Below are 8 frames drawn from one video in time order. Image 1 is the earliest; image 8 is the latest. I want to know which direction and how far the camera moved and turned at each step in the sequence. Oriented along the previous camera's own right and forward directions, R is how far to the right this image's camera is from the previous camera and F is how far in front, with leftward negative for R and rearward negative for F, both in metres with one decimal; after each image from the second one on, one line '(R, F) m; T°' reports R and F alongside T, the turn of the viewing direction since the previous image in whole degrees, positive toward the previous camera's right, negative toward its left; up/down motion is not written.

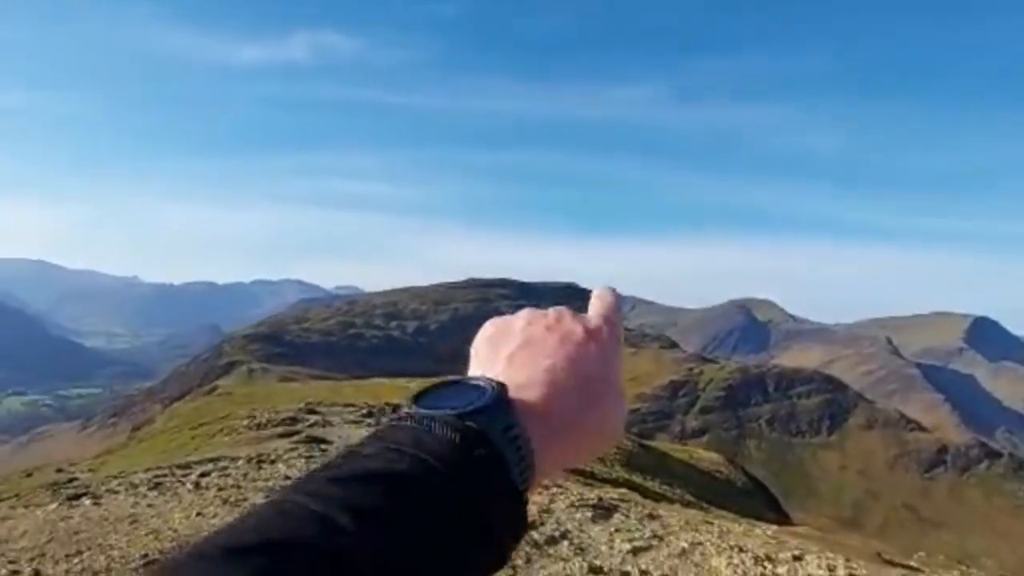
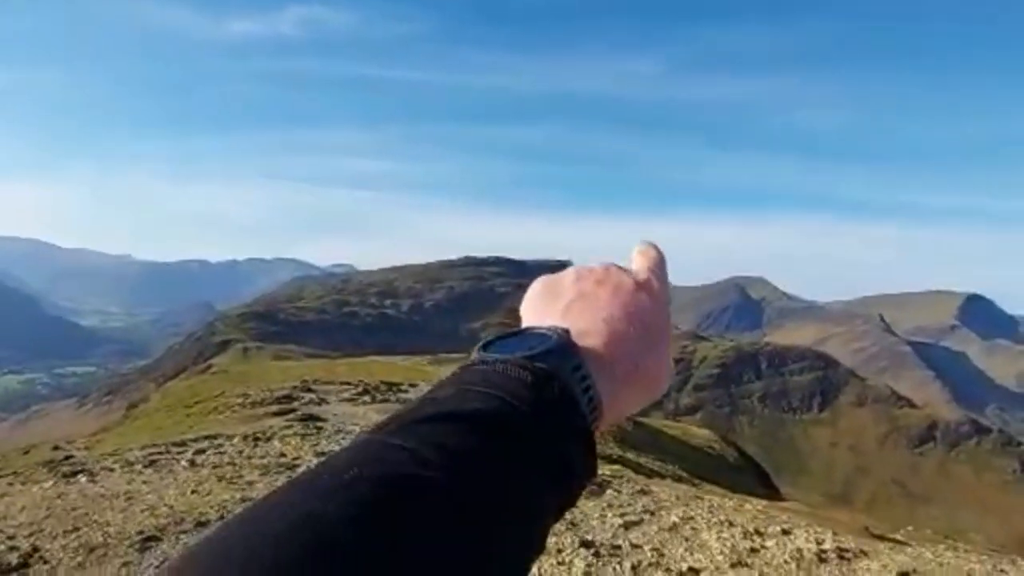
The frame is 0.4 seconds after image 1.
(+0.2, -0.7) m; 0°
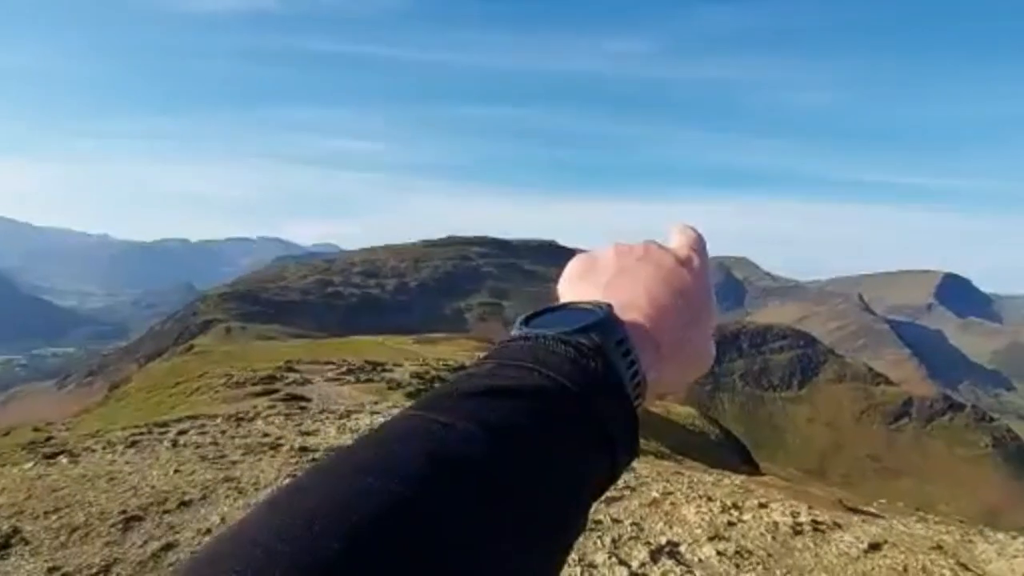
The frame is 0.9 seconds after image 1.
(+0.3, -1.6) m; +1°
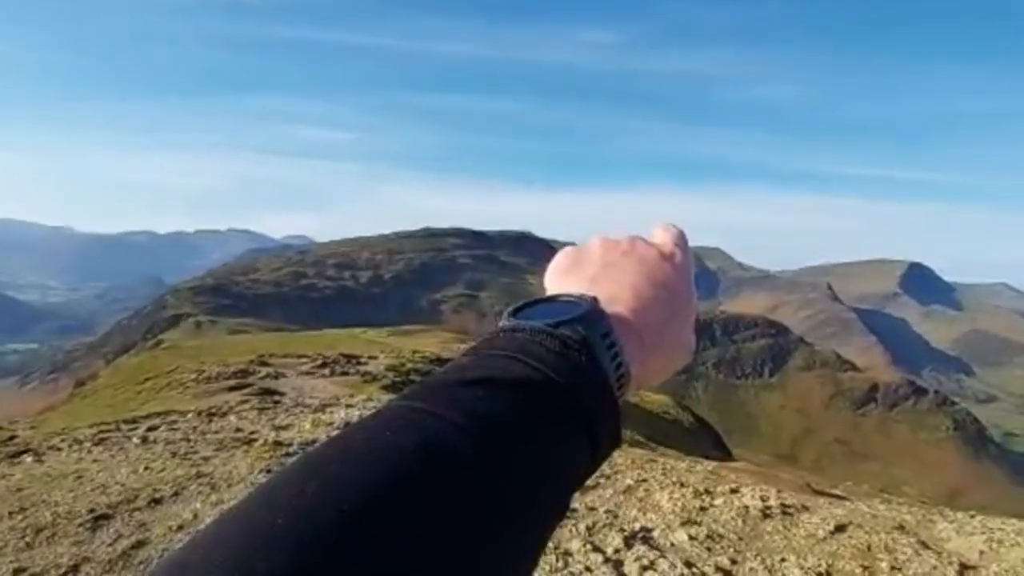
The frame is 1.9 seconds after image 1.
(+0.1, -2.2) m; +1°
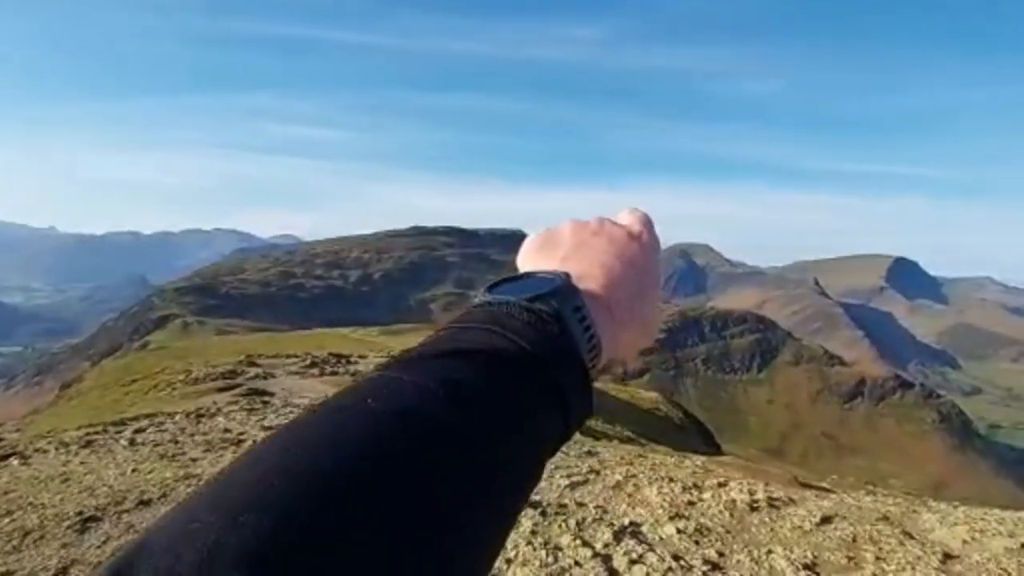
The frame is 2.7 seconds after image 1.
(+0.2, -0.4) m; +1°
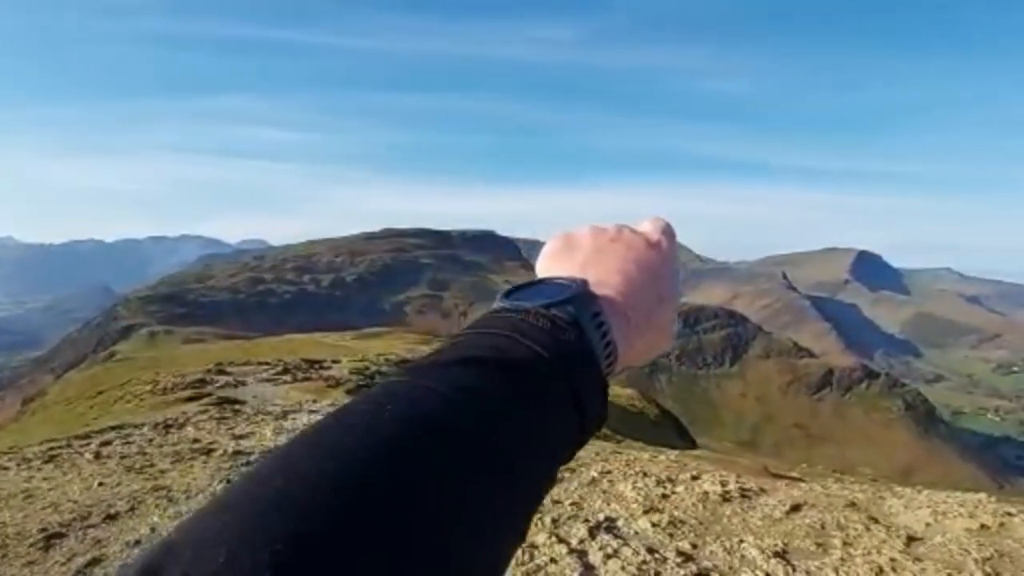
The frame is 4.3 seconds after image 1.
(+0.2, -1.4) m; +1°
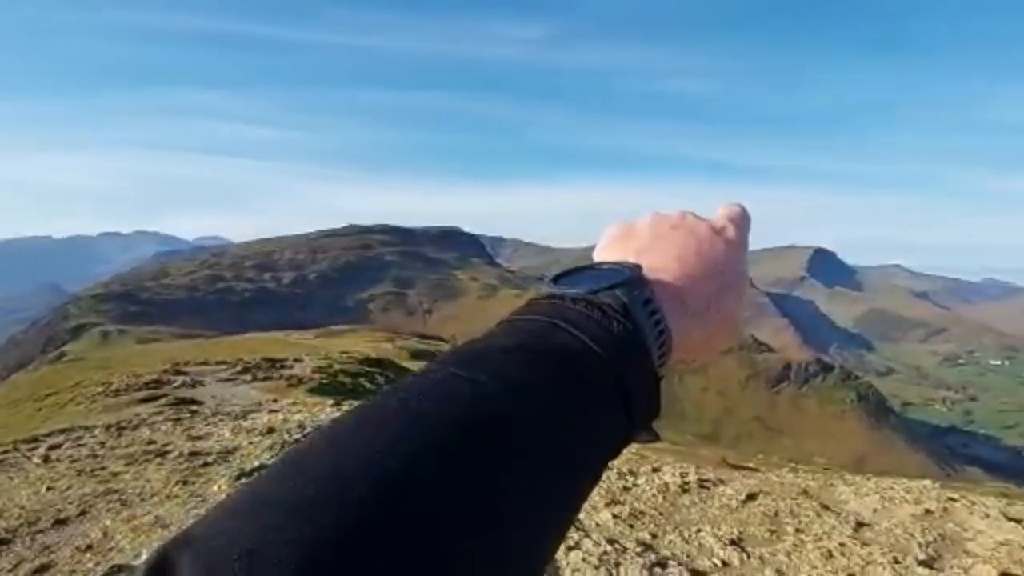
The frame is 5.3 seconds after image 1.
(+0.1, -2.1) m; +2°
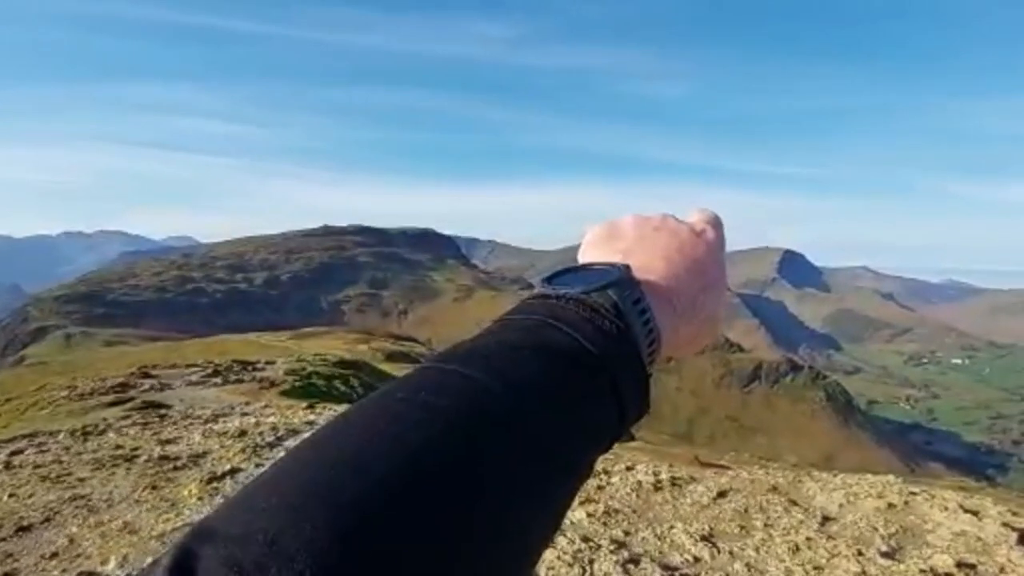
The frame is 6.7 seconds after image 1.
(0.0, -1.9) m; +1°
